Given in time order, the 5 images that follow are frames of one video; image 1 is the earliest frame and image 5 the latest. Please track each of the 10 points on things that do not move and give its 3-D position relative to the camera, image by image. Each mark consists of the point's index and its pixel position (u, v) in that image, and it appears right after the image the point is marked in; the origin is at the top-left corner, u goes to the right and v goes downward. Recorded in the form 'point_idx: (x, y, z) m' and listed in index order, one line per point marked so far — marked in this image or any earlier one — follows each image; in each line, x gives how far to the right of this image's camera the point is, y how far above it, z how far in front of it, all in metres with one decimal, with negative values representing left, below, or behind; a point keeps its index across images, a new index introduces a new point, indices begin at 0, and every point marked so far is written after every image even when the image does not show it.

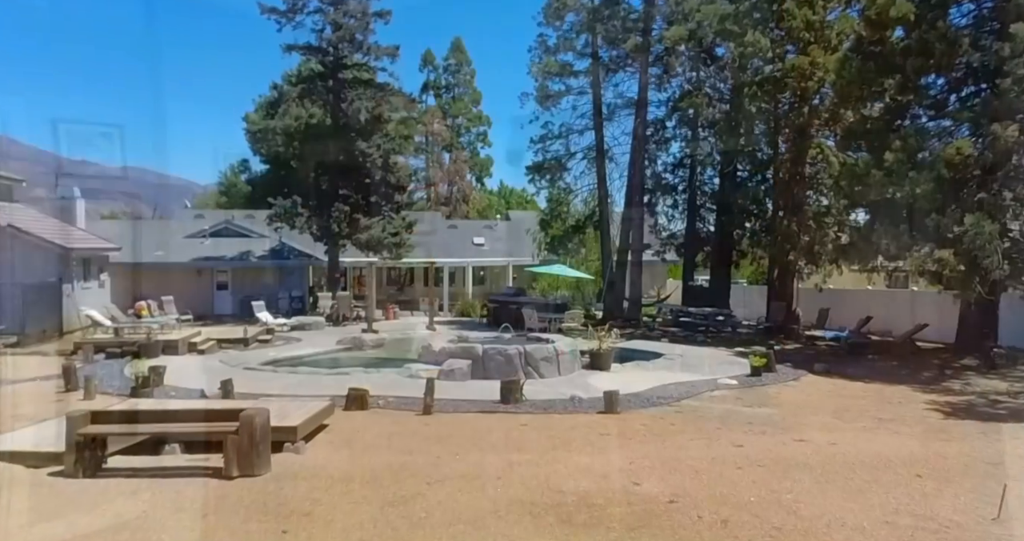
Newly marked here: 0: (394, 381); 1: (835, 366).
0: (-2.4, -2.3, +14.4) m
1: (+7.8, -2.3, +16.9) m
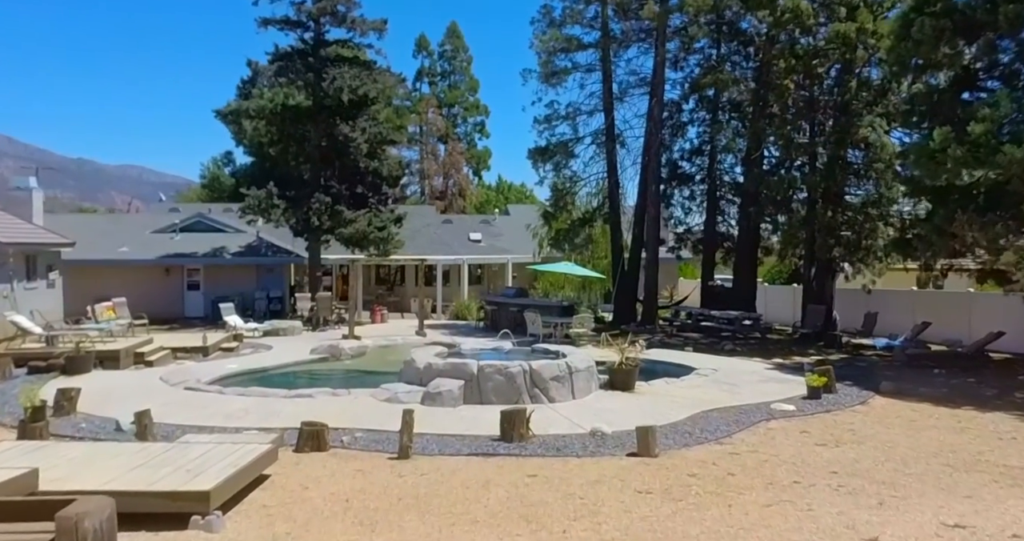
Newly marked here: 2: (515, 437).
0: (-2.4, -2.3, +11.5) m
1: (+7.9, -2.3, +14.0) m
2: (0.0, -2.3, +9.7) m
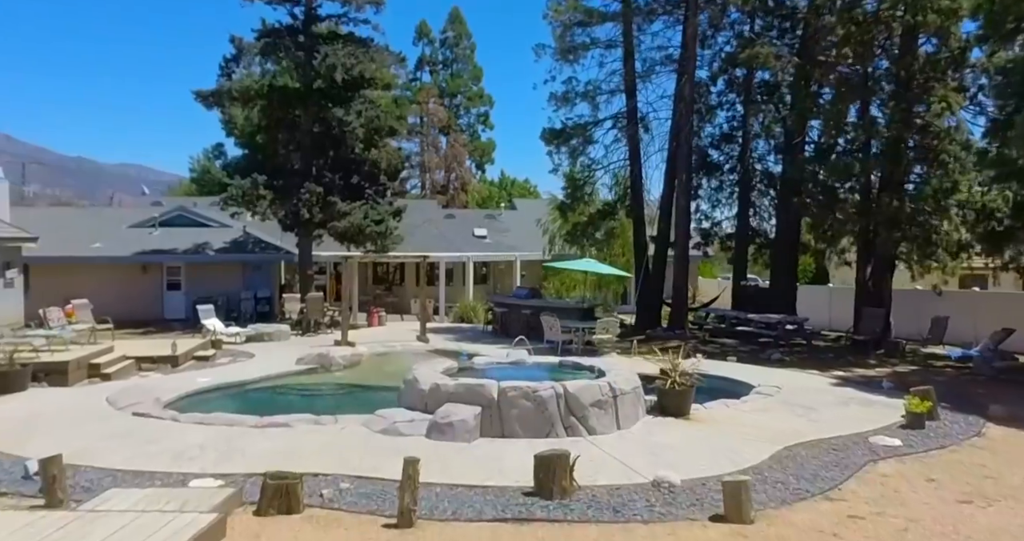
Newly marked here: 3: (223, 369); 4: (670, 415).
0: (-2.0, -2.2, +9.0) m
1: (+8.3, -2.3, +11.6) m
2: (+0.4, -2.3, +7.2) m
3: (-6.8, -2.3, +16.3) m
4: (+2.4, -2.2, +10.4) m
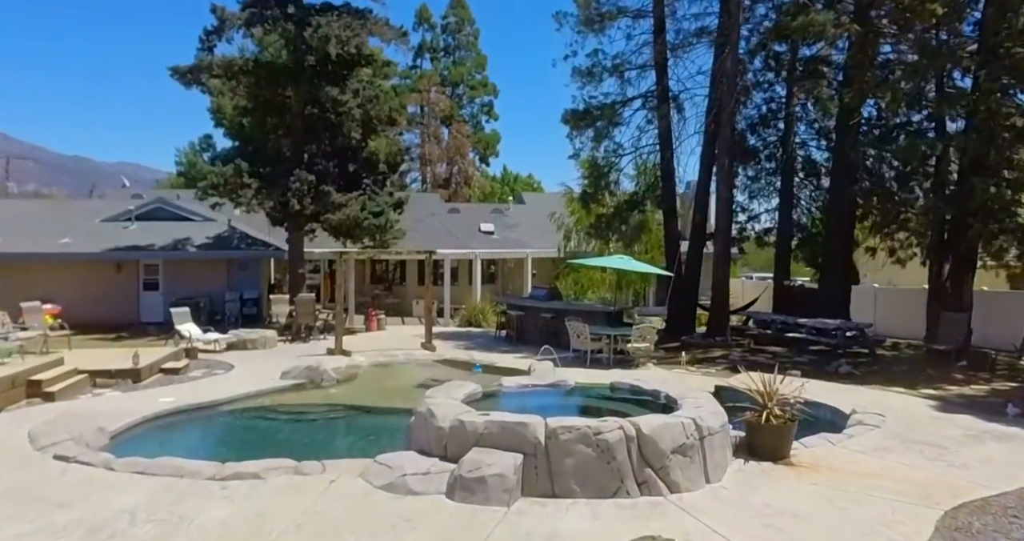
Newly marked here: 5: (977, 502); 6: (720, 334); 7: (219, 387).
0: (-1.5, -2.2, +6.5) m
1: (+8.8, -2.2, +9.0) m
2: (+1.0, -2.2, +4.7) m
3: (-6.3, -2.3, +13.8) m
4: (+2.9, -2.1, +7.9) m
5: (+4.5, -2.2, +6.8) m
6: (+5.5, -1.7, +18.6) m
7: (-5.8, -2.3, +13.6) m
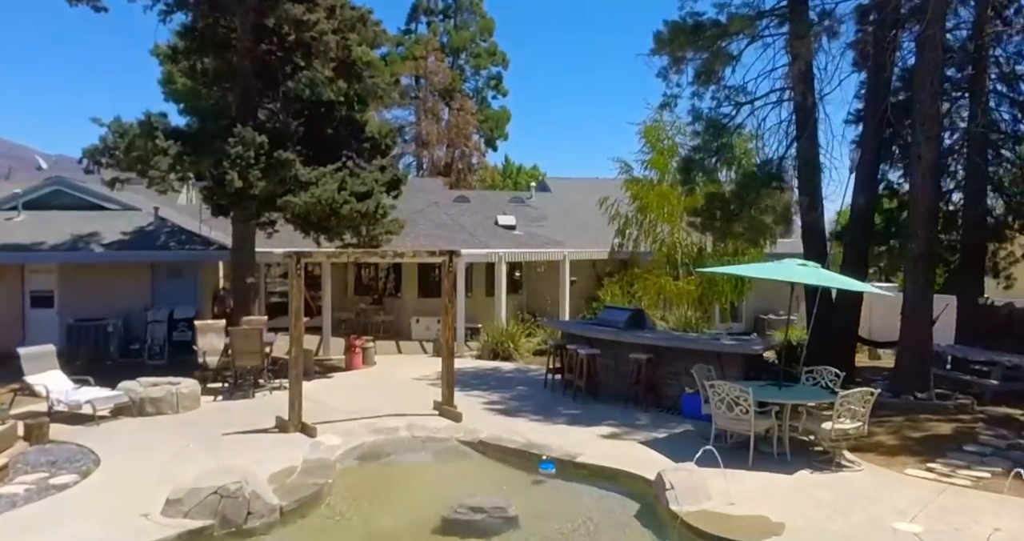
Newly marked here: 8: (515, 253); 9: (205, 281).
0: (-0.1, -2.4, -0.7) m
1: (+10.1, -2.5, +2.1) m
2: (+2.4, -2.5, -2.5) m
3: (-5.1, -2.5, +6.5) m
4: (+4.2, -2.4, +0.8) m
5: (+5.9, -2.5, -0.3) m
6: (+6.7, -1.9, +11.5) m
7: (-4.5, -2.5, +6.4) m
8: (+0.1, +0.5, +18.7) m
9: (-8.5, -0.3, +19.1) m
